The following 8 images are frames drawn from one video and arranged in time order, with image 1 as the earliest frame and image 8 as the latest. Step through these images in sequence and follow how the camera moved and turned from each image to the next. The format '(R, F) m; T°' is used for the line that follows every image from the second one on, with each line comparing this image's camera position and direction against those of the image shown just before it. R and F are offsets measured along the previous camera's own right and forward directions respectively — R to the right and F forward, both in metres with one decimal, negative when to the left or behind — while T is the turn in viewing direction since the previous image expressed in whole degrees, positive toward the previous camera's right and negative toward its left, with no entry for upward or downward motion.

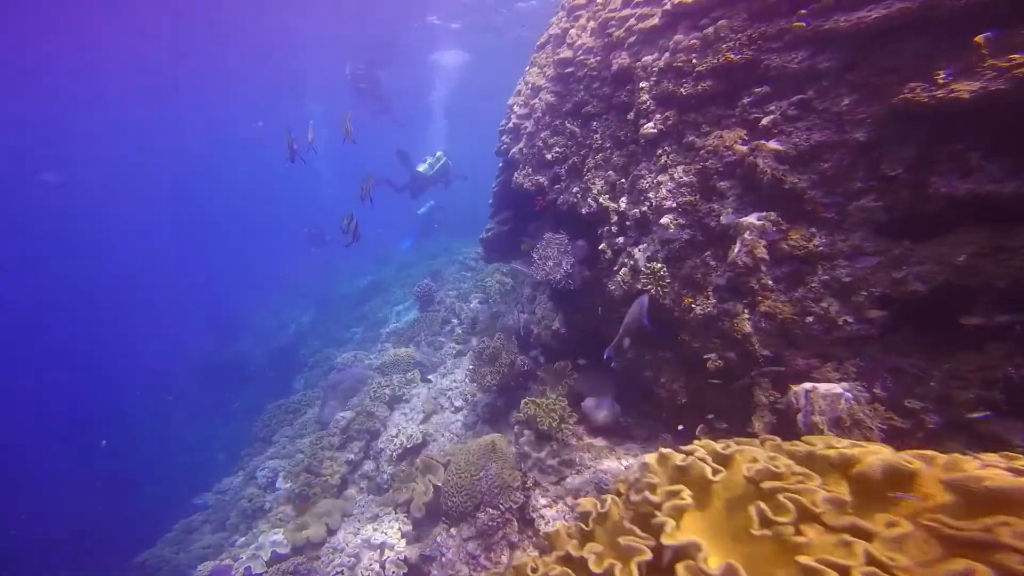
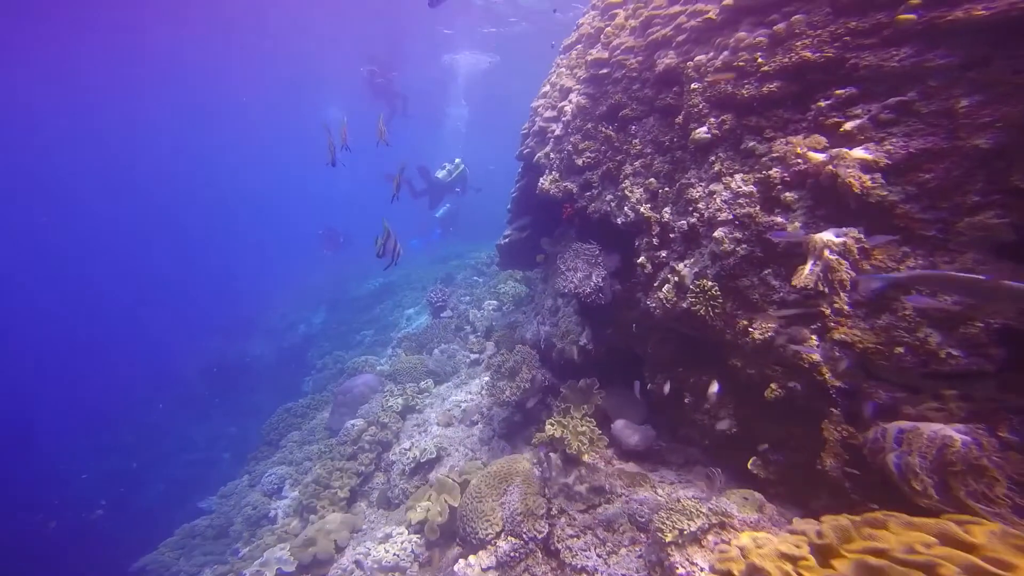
(-0.1, +0.3) m; -1°
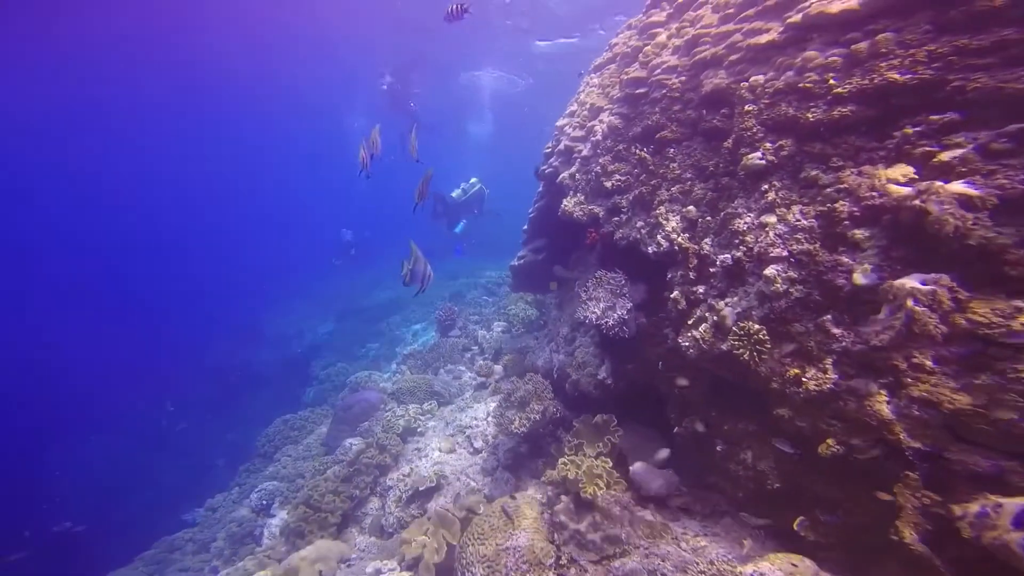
(-0.1, +0.3) m; -1°
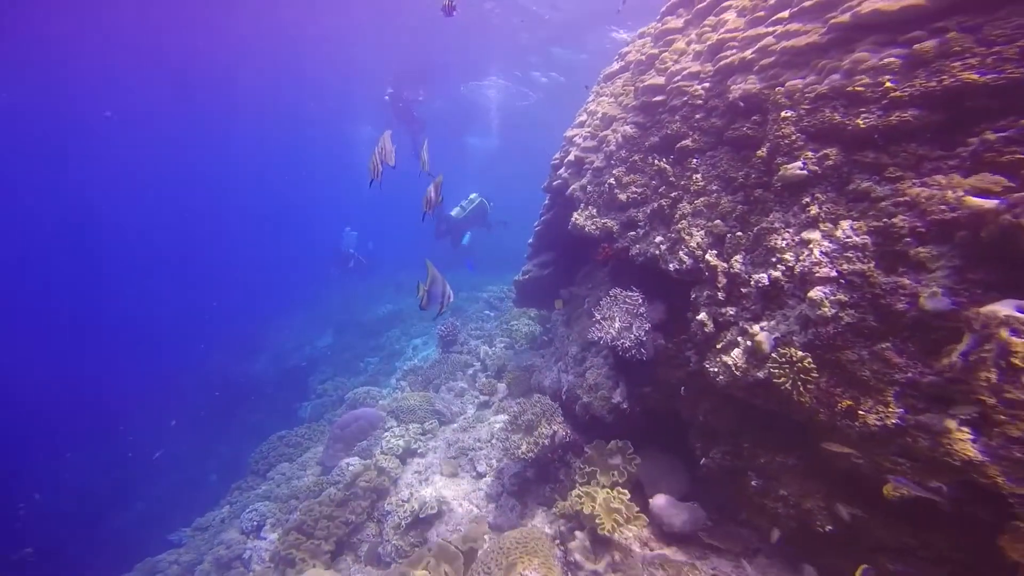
(-0.1, +0.3) m; 0°
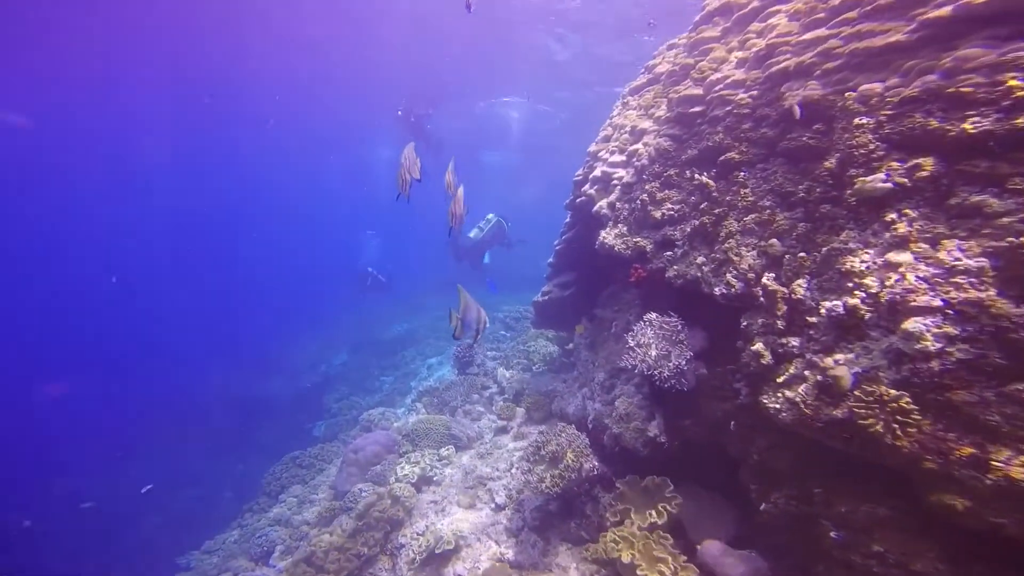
(-0.1, +0.3) m; -1°
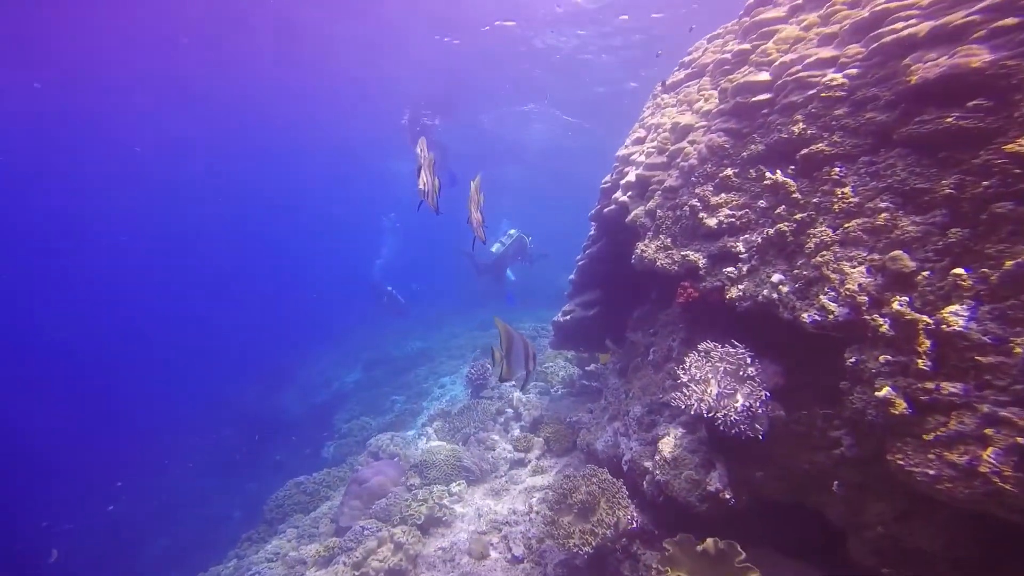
(-0.1, +0.7) m; -1°
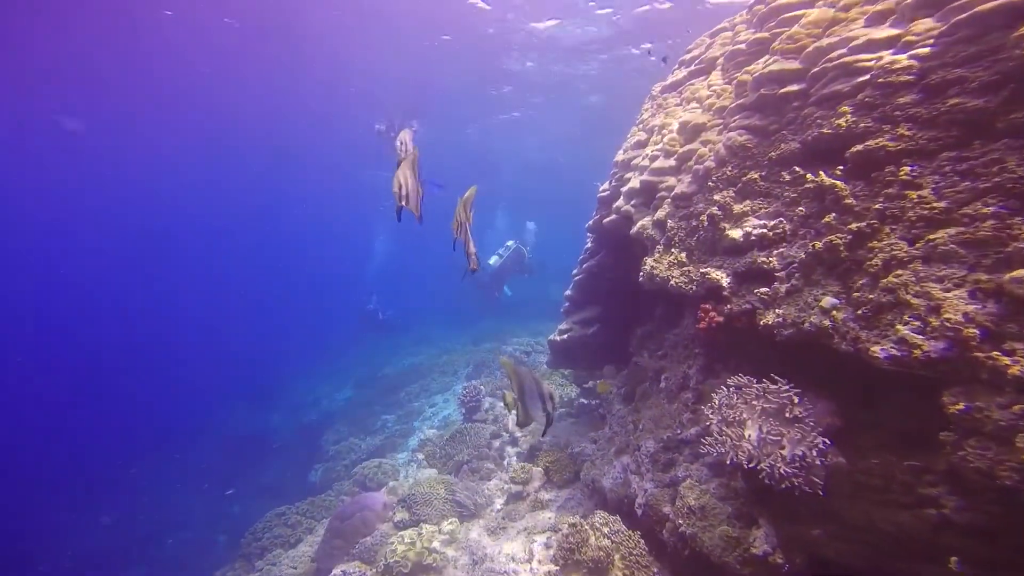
(0.0, +0.6) m; +1°
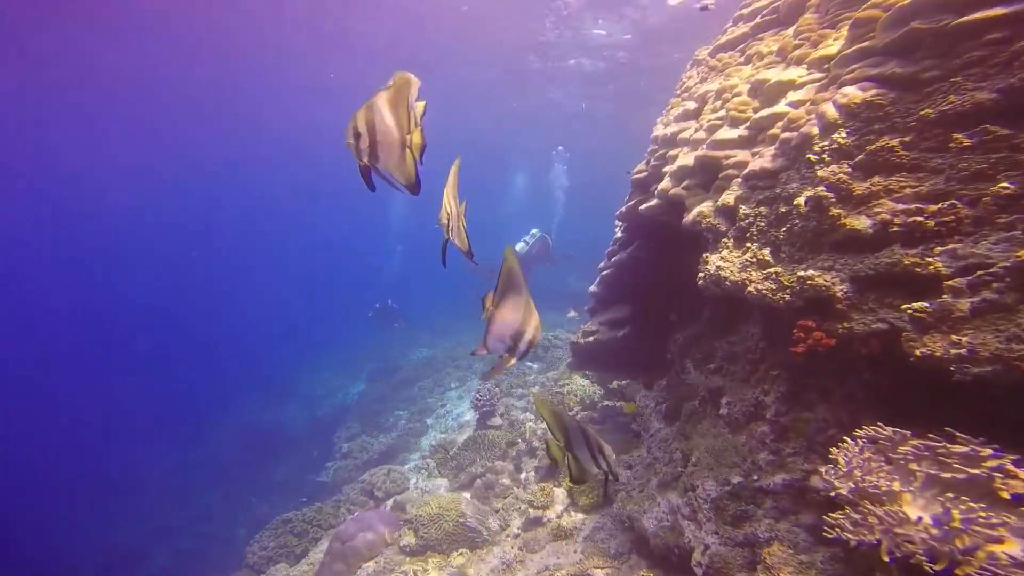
(-0.1, +0.9) m; -1°
